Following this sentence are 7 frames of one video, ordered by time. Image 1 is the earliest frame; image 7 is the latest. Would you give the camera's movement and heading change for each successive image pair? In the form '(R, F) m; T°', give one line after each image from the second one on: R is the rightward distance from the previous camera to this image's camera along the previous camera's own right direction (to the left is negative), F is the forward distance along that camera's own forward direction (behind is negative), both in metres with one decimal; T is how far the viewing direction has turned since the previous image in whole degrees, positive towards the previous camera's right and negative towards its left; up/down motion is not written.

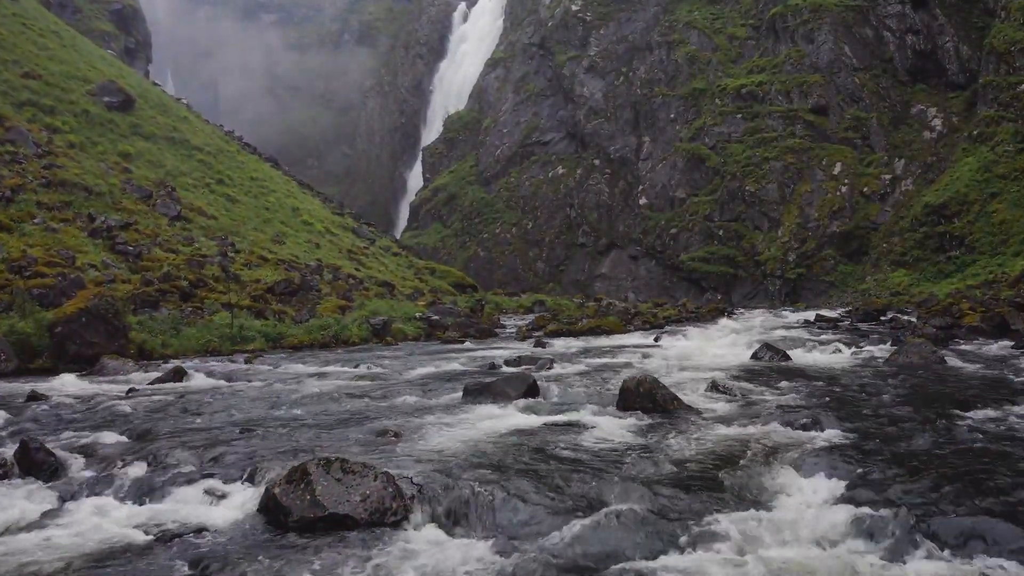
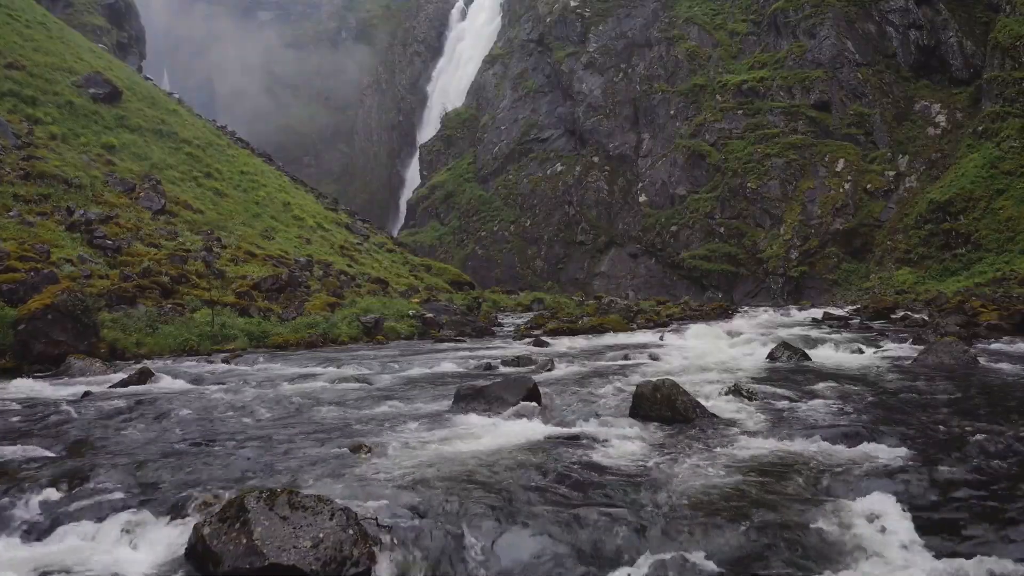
(0.0, +1.7) m; 0°
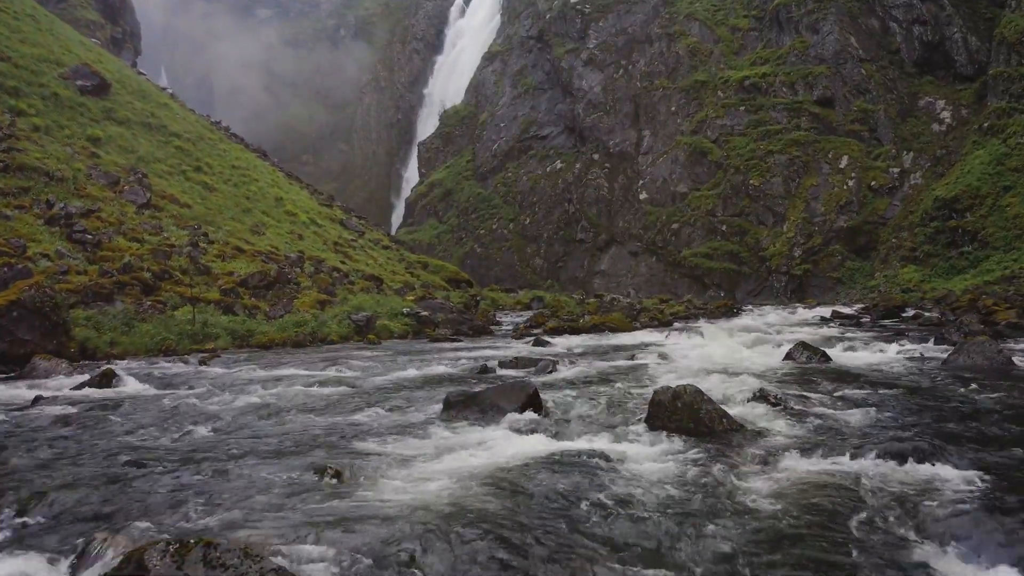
(0.0, +1.5) m; 0°
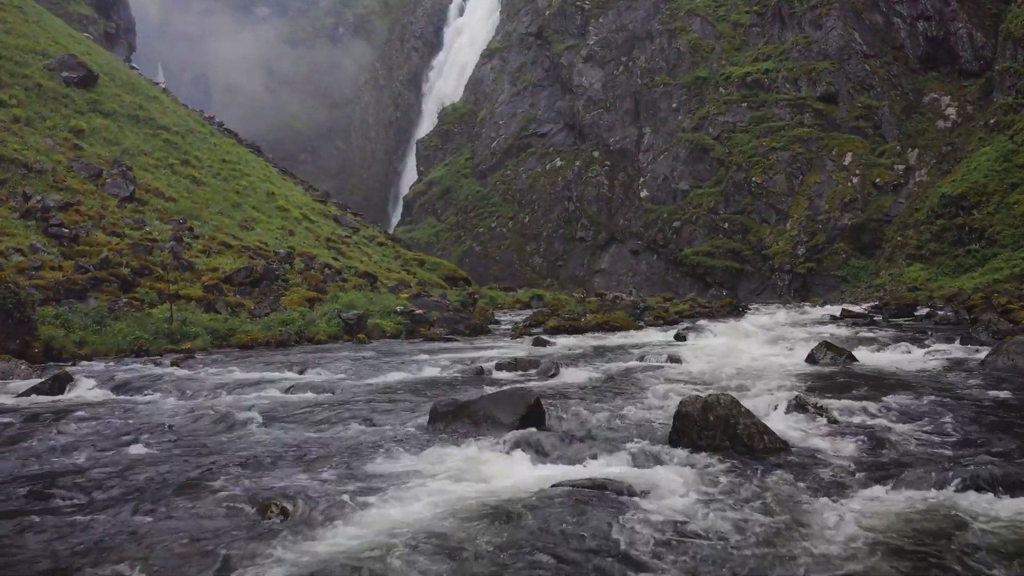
(0.0, +1.6) m; 0°
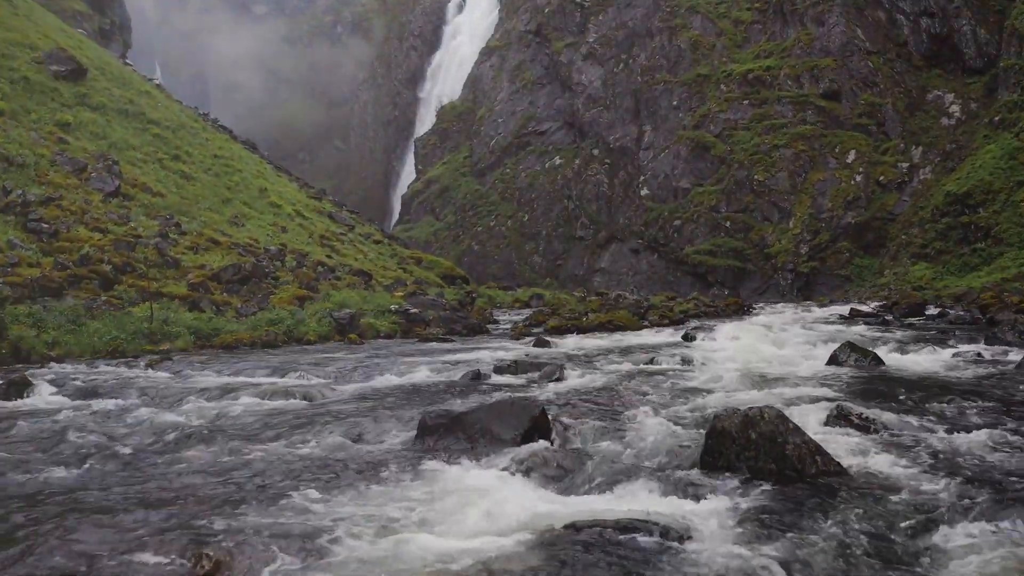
(0.0, +1.3) m; 0°
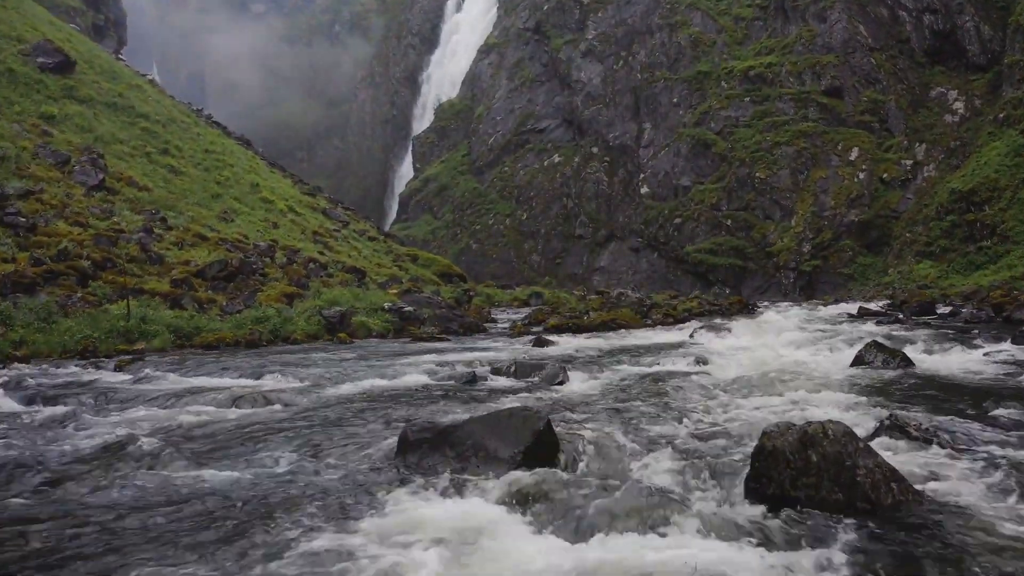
(0.0, +1.3) m; 0°
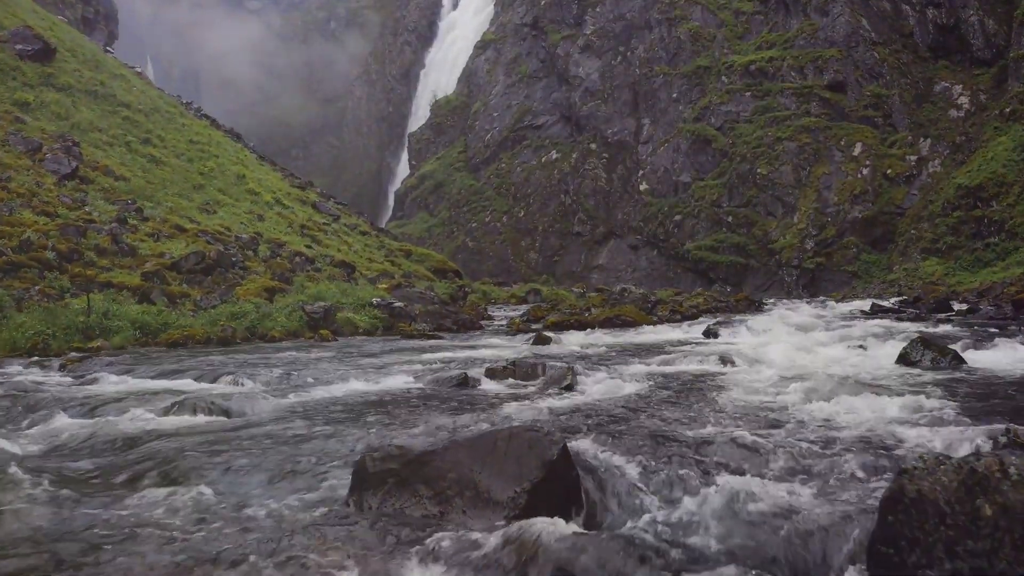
(0.0, +1.9) m; 0°
